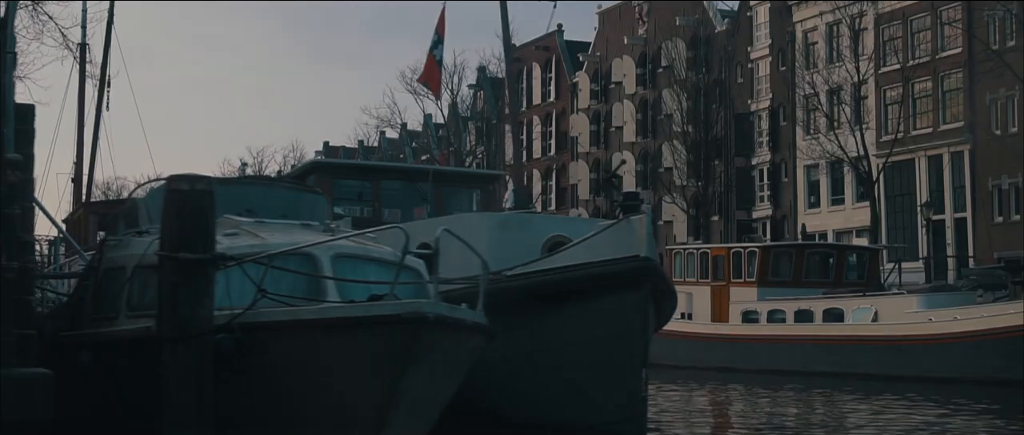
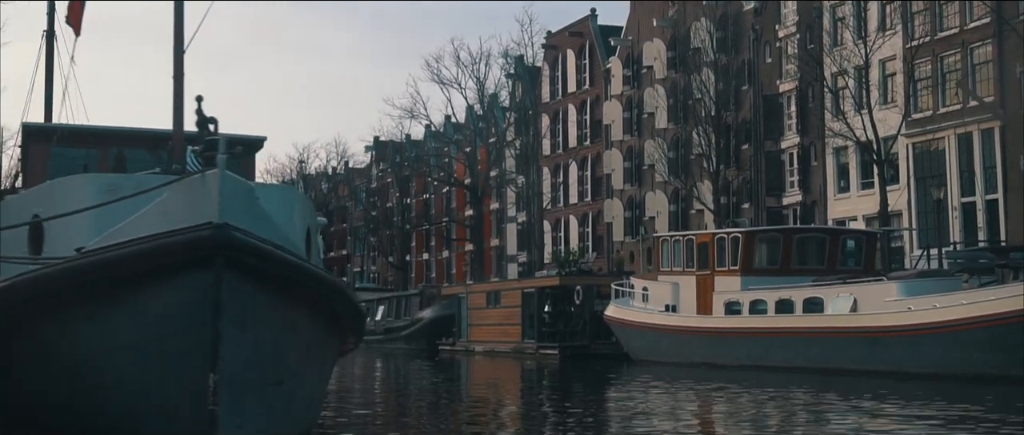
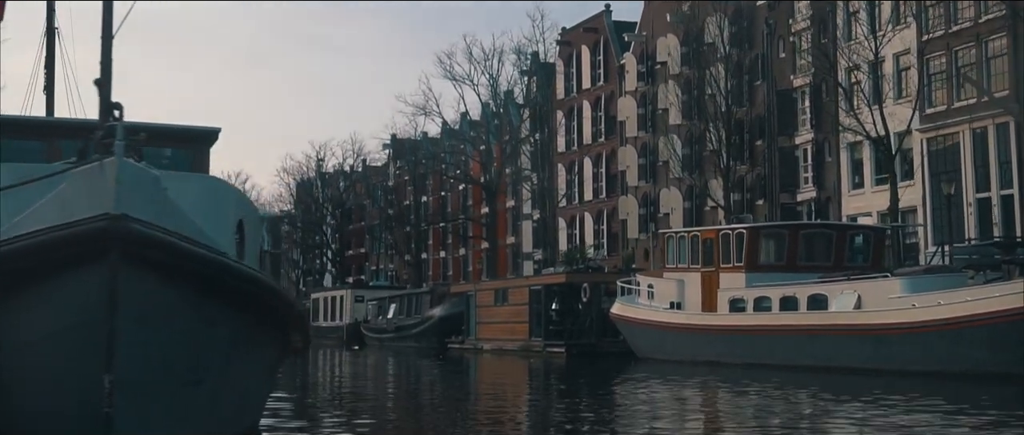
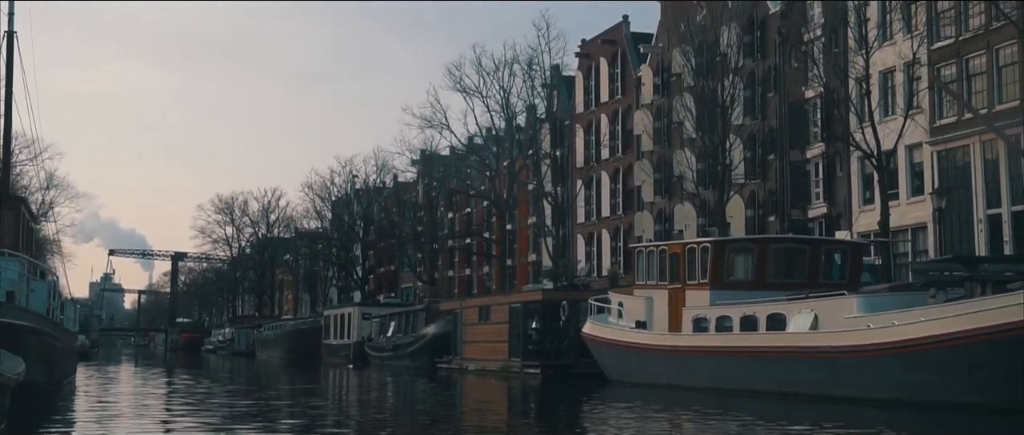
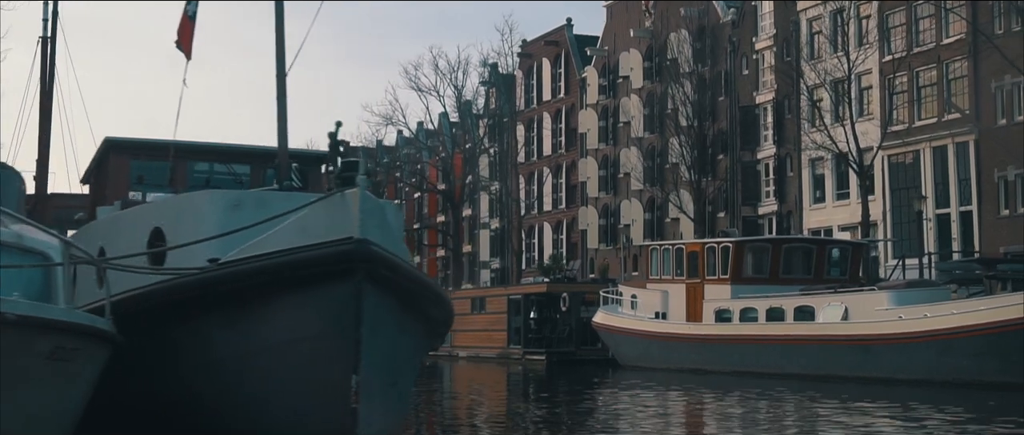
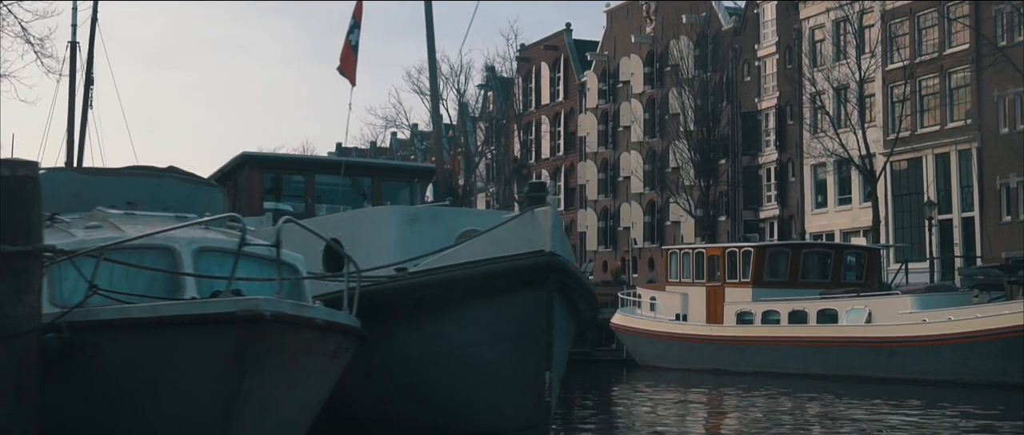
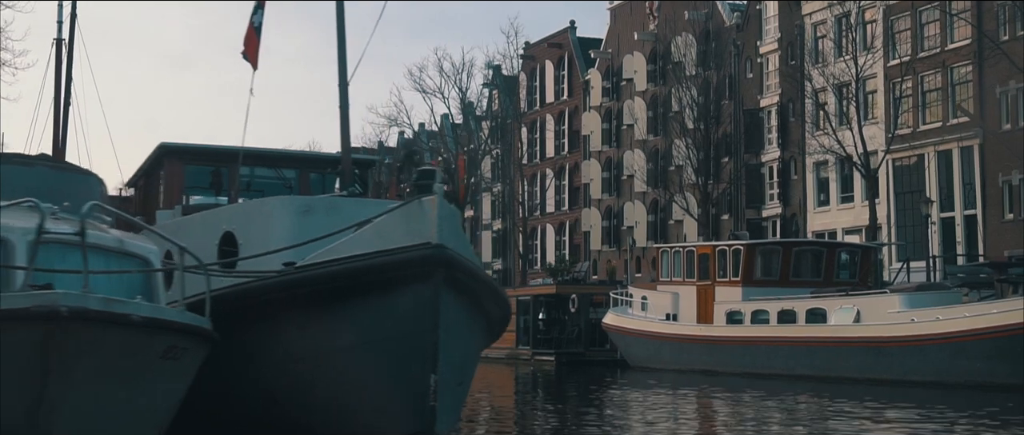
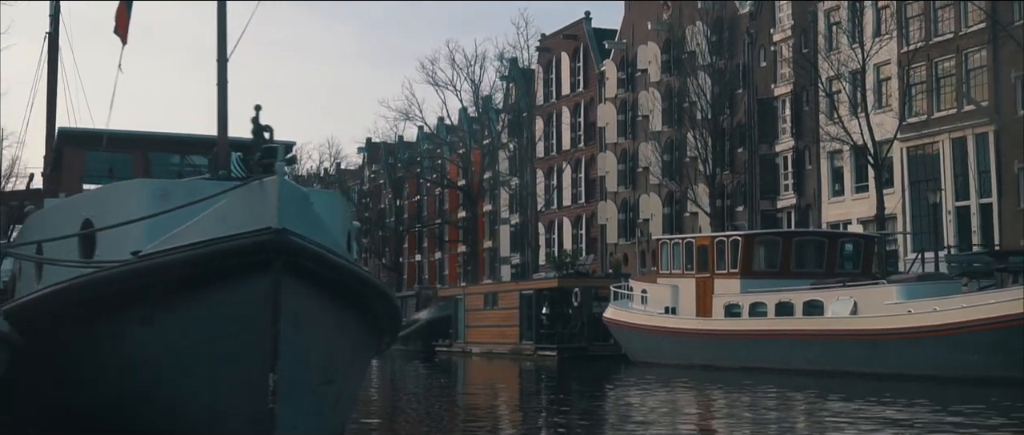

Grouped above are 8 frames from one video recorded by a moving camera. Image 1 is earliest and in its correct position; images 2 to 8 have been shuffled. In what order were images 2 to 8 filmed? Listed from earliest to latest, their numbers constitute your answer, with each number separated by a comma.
6, 7, 5, 8, 2, 3, 4
